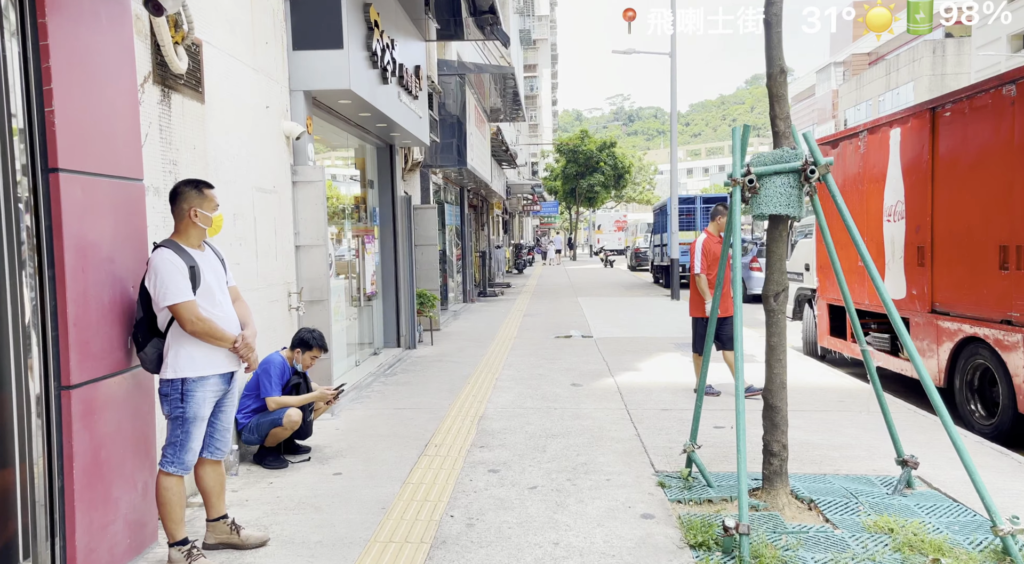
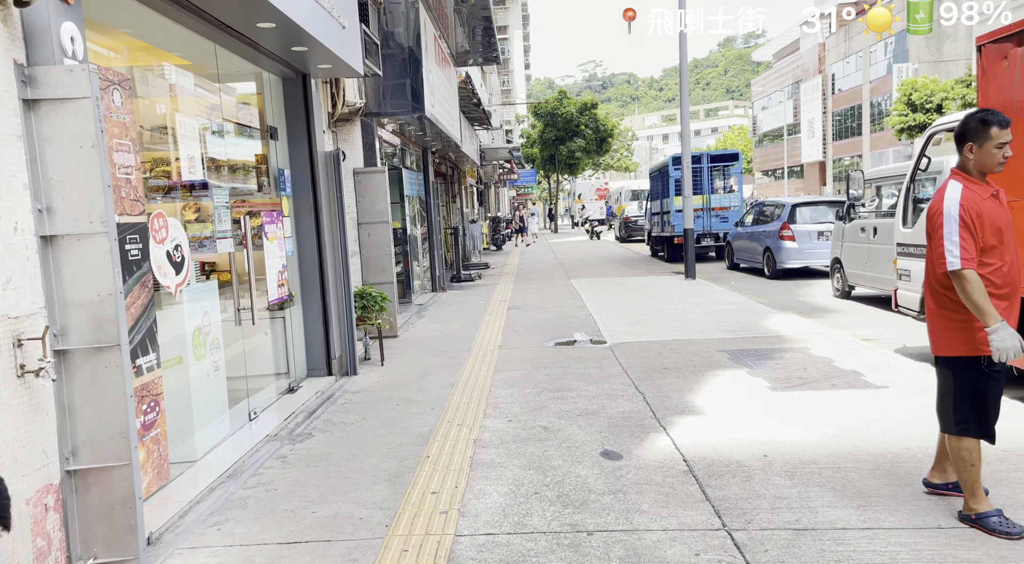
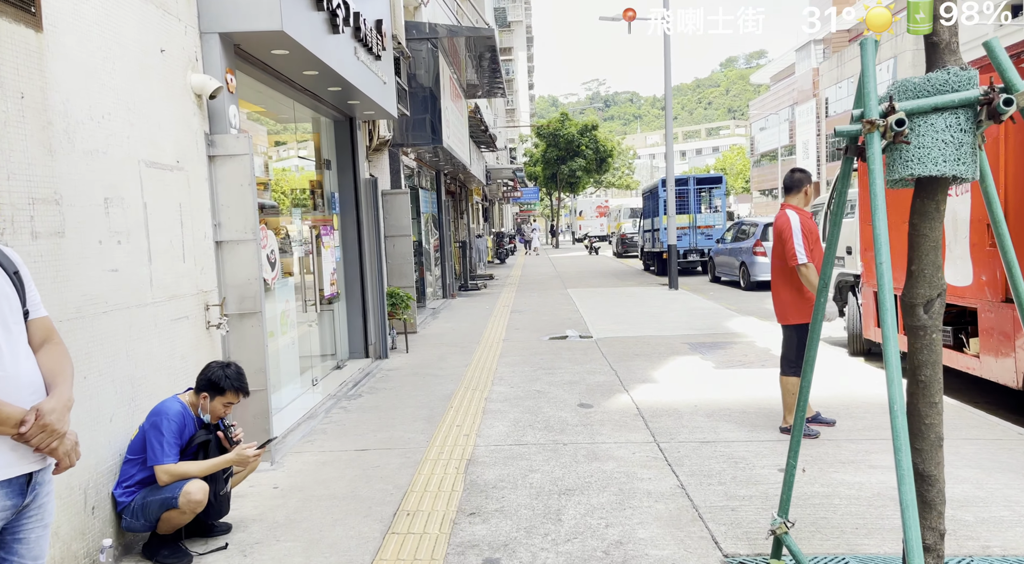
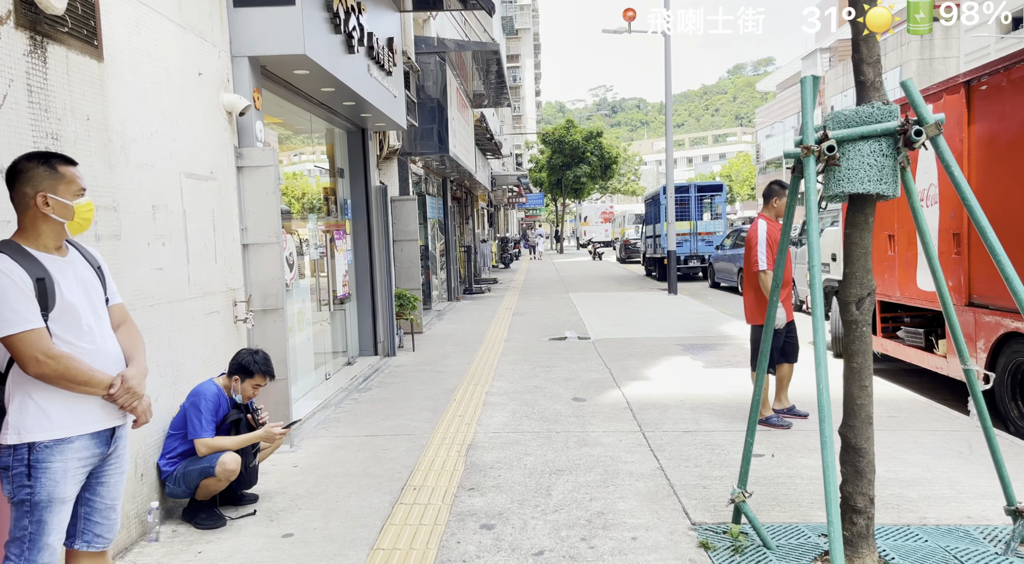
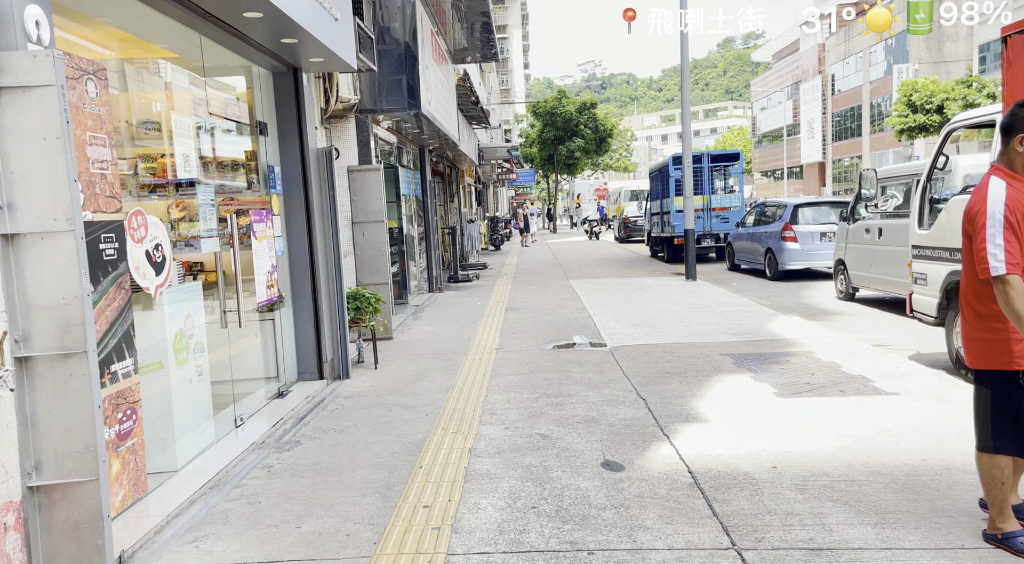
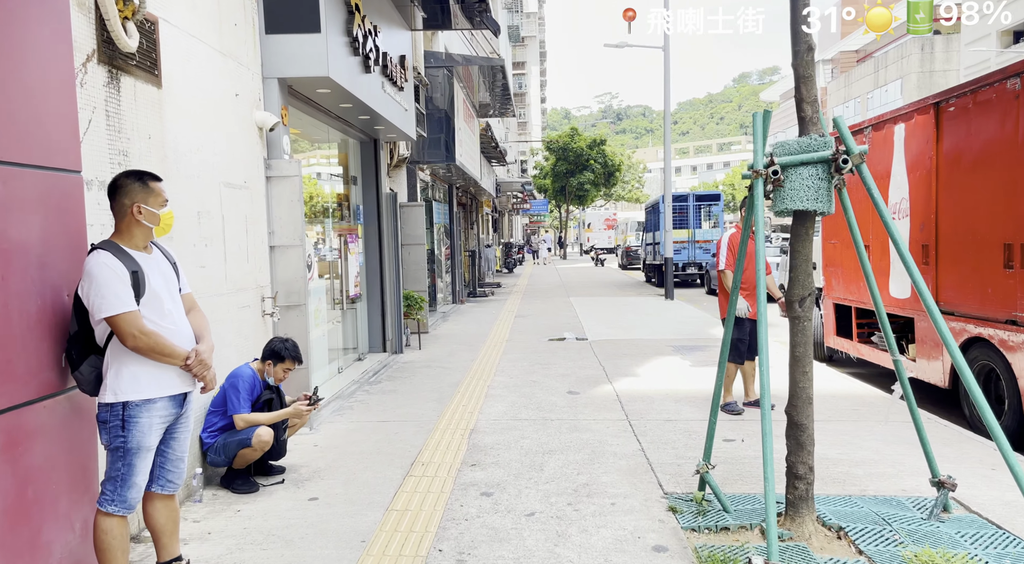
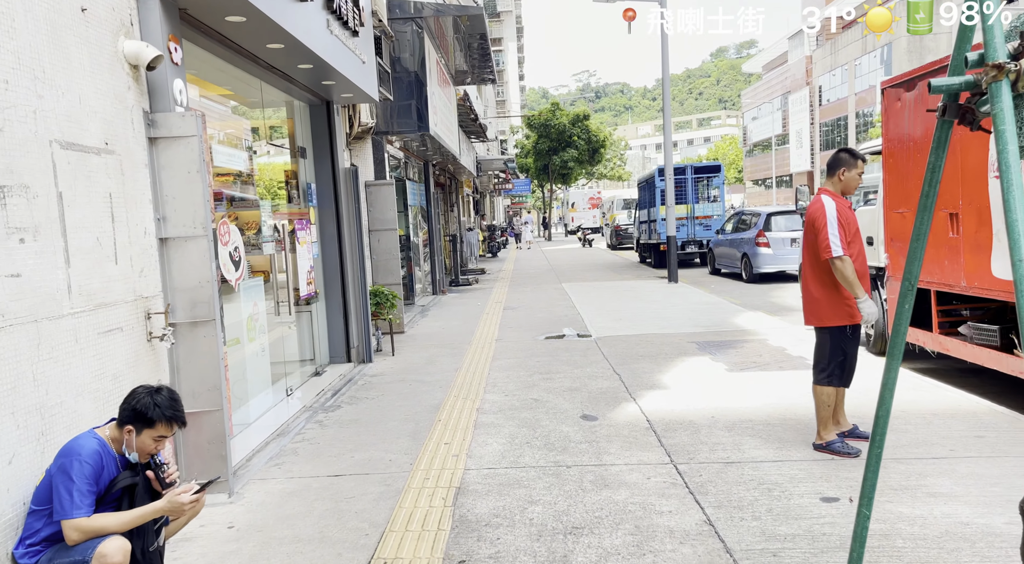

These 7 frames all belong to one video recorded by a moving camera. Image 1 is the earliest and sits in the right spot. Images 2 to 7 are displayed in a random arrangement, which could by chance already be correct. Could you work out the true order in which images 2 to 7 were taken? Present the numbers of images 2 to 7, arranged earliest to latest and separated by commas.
6, 4, 3, 7, 2, 5
